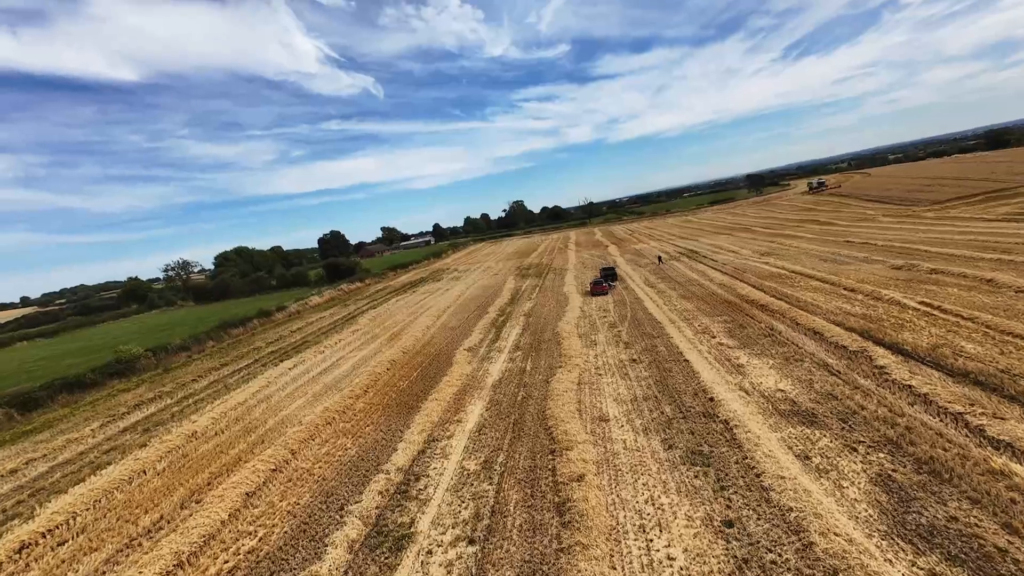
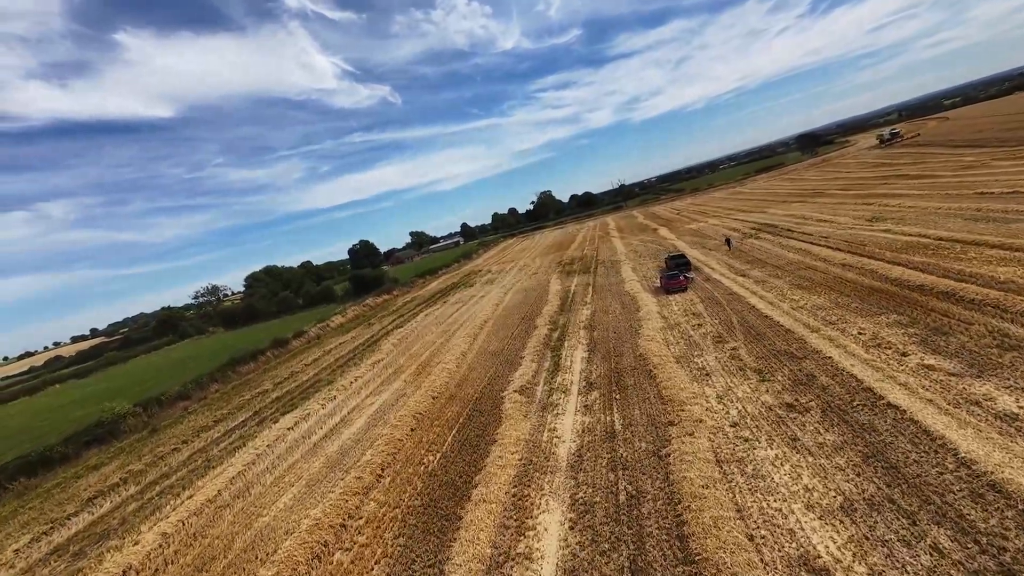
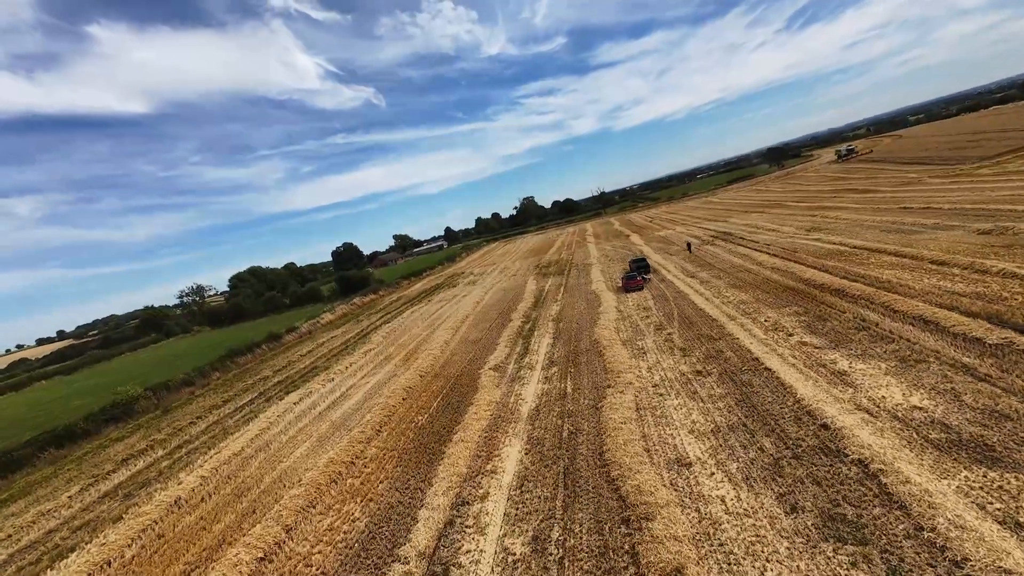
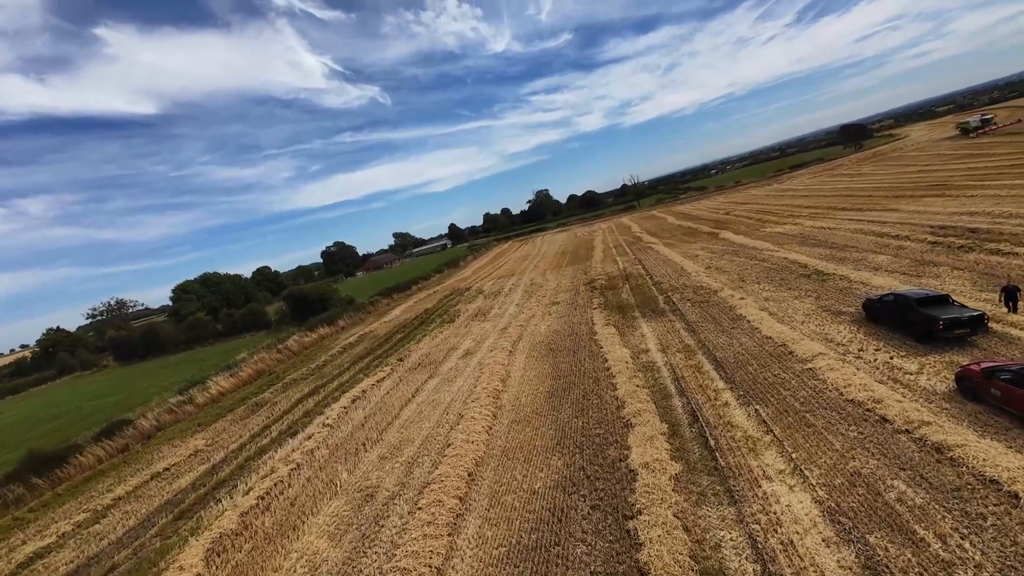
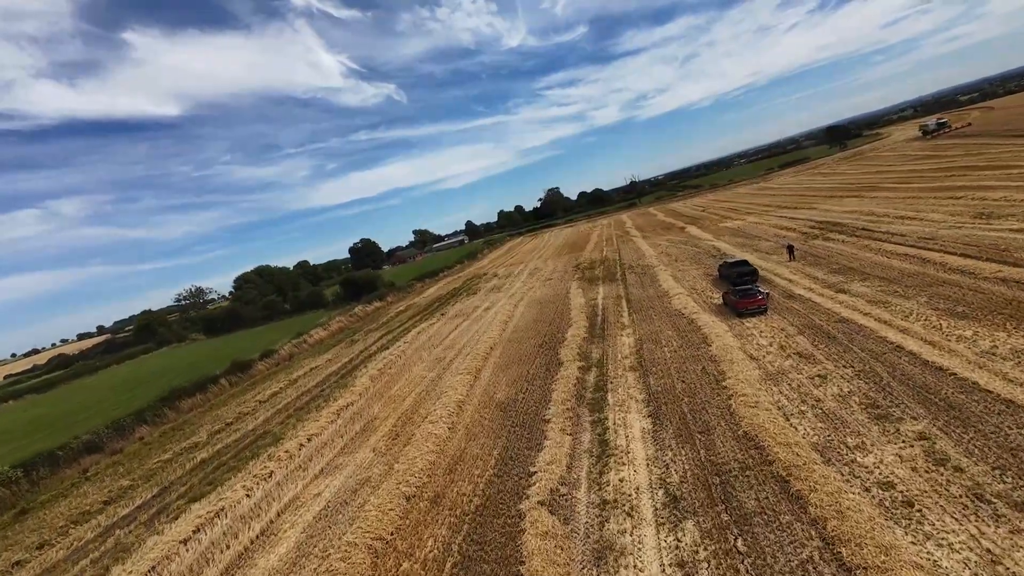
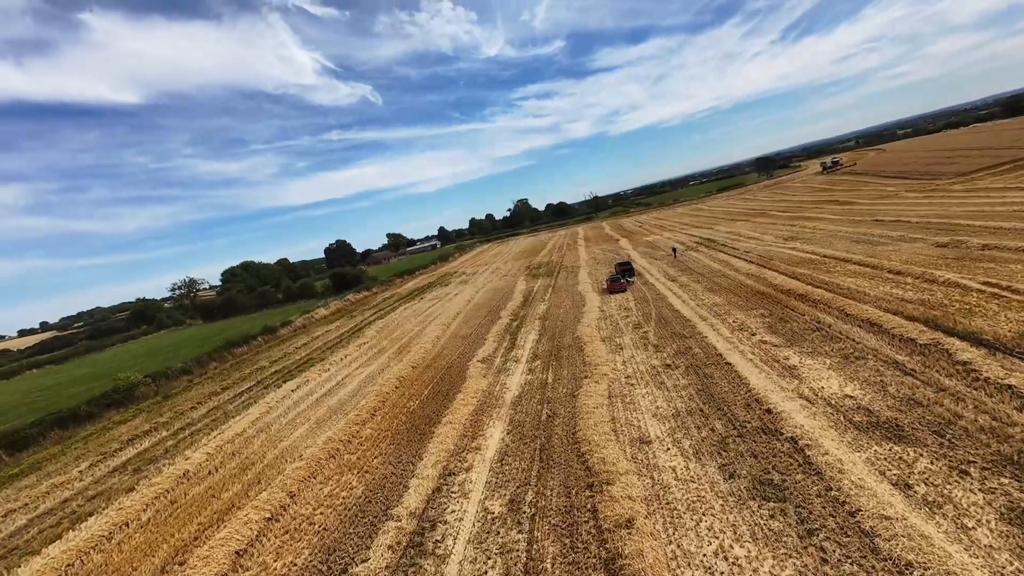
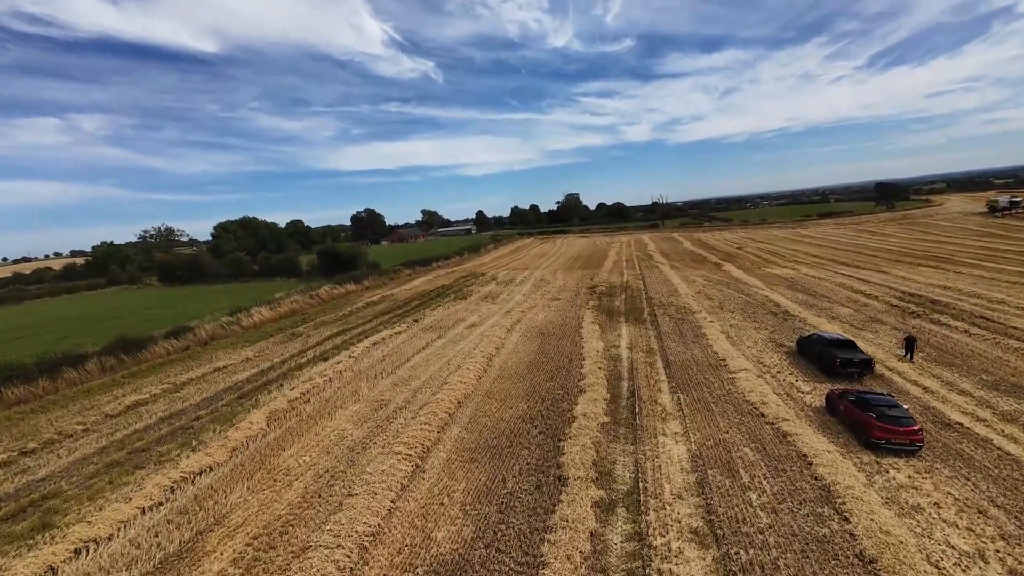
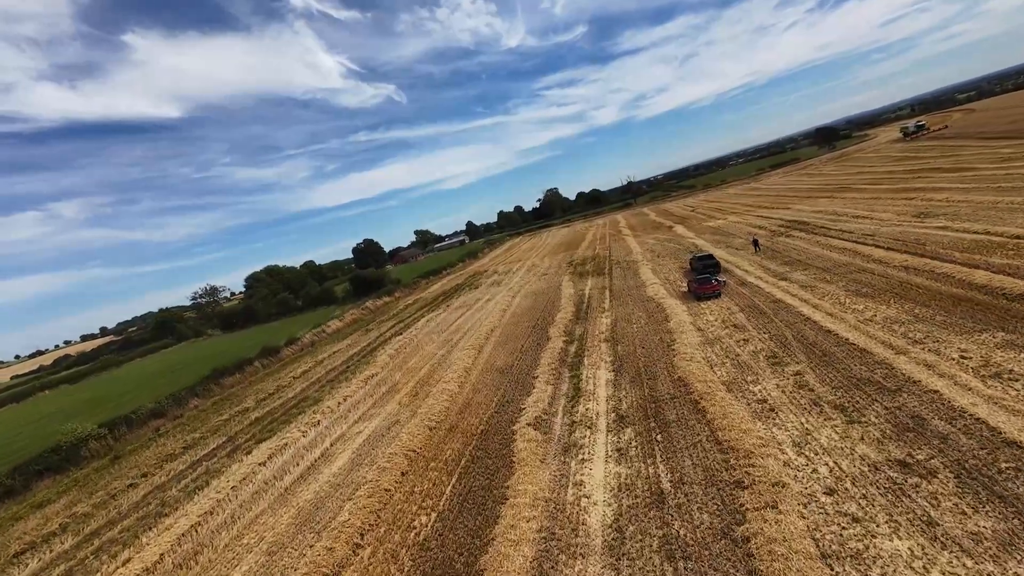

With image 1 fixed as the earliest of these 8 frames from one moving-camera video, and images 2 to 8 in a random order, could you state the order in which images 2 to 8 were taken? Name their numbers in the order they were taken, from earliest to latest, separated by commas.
6, 3, 2, 8, 5, 7, 4
